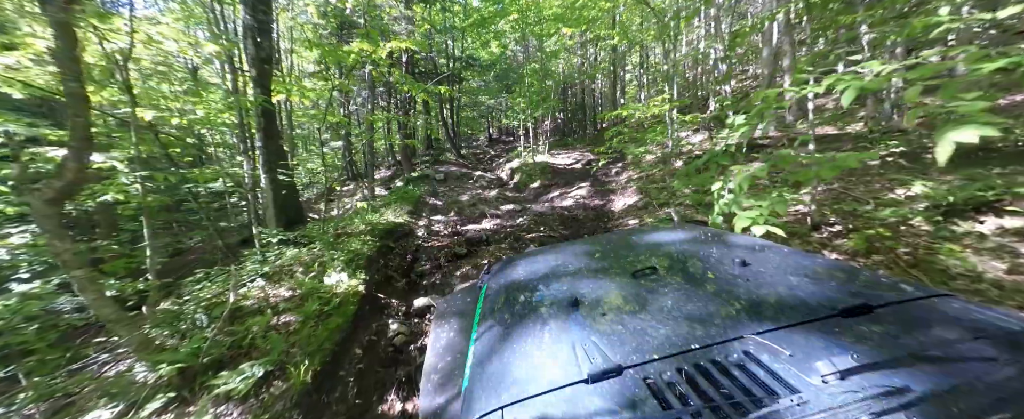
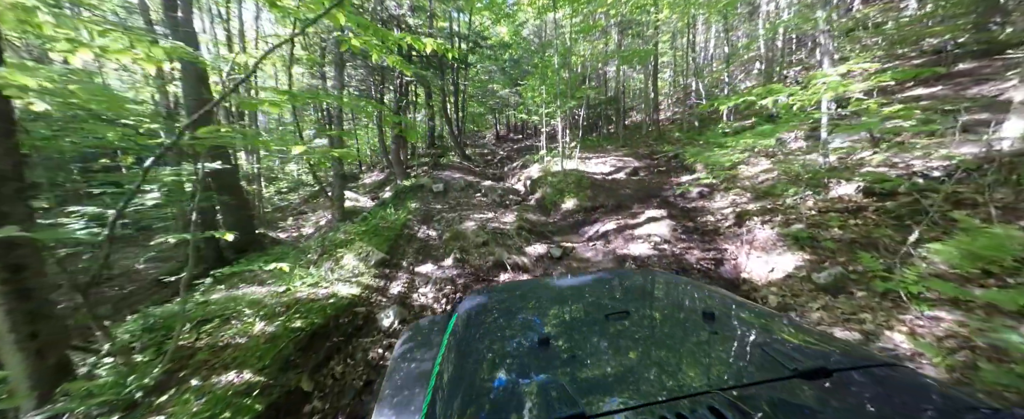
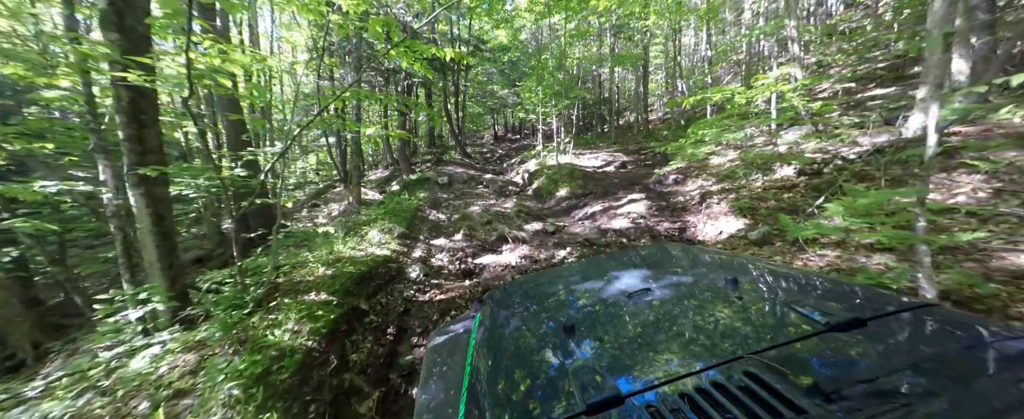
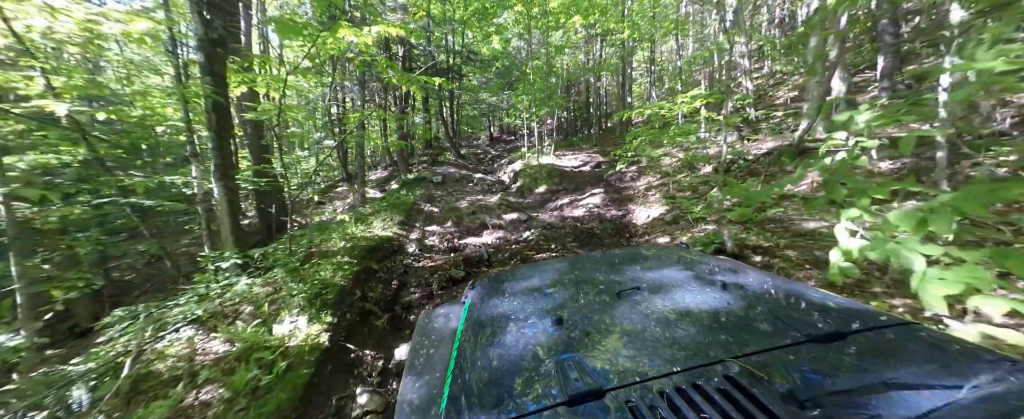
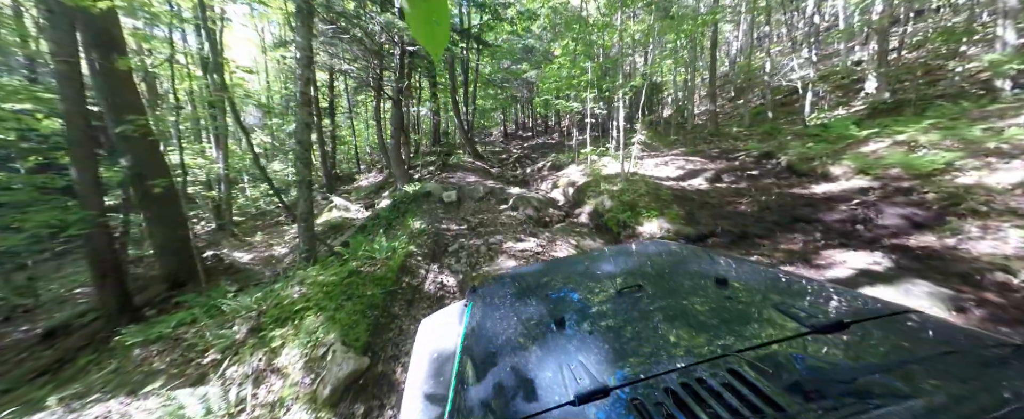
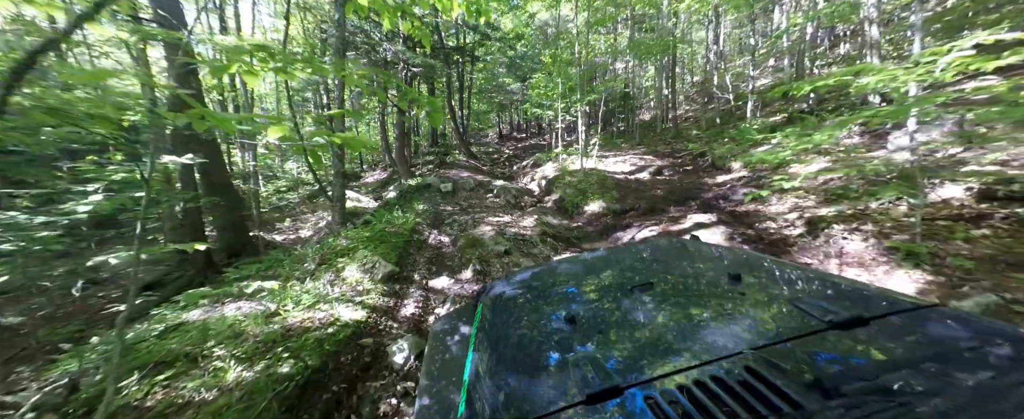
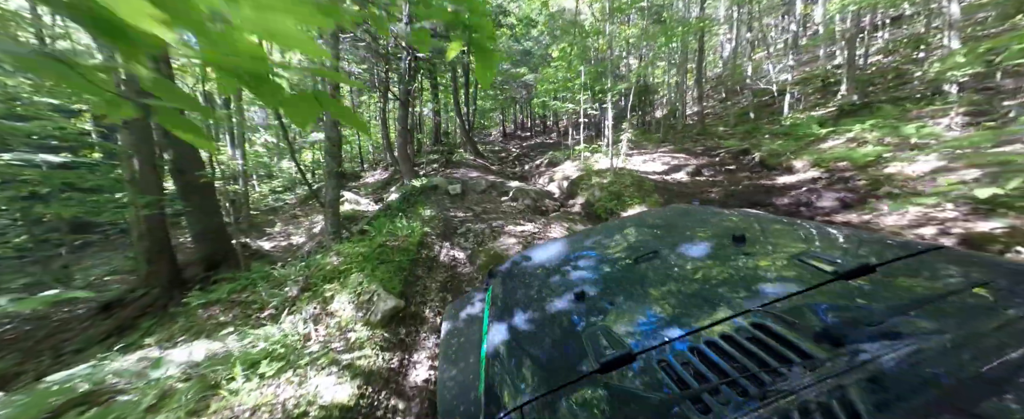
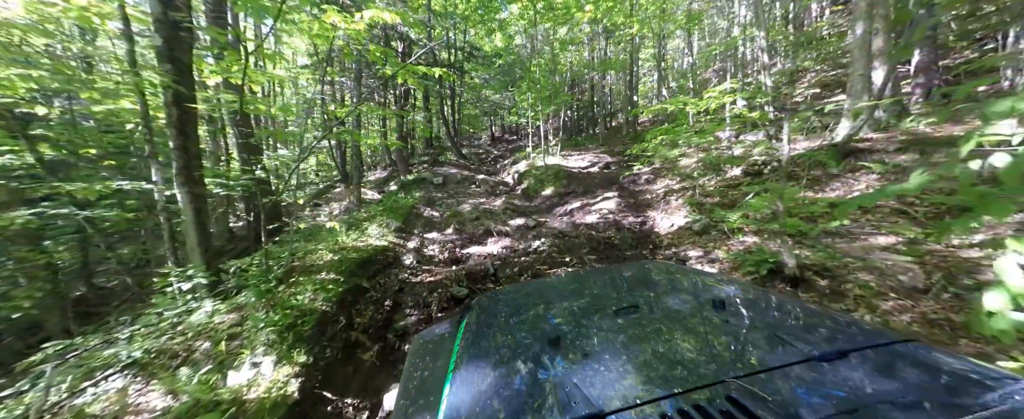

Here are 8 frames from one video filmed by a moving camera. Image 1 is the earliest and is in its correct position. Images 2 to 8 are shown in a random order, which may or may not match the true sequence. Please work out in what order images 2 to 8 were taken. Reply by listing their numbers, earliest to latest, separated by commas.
4, 8, 3, 2, 6, 7, 5
